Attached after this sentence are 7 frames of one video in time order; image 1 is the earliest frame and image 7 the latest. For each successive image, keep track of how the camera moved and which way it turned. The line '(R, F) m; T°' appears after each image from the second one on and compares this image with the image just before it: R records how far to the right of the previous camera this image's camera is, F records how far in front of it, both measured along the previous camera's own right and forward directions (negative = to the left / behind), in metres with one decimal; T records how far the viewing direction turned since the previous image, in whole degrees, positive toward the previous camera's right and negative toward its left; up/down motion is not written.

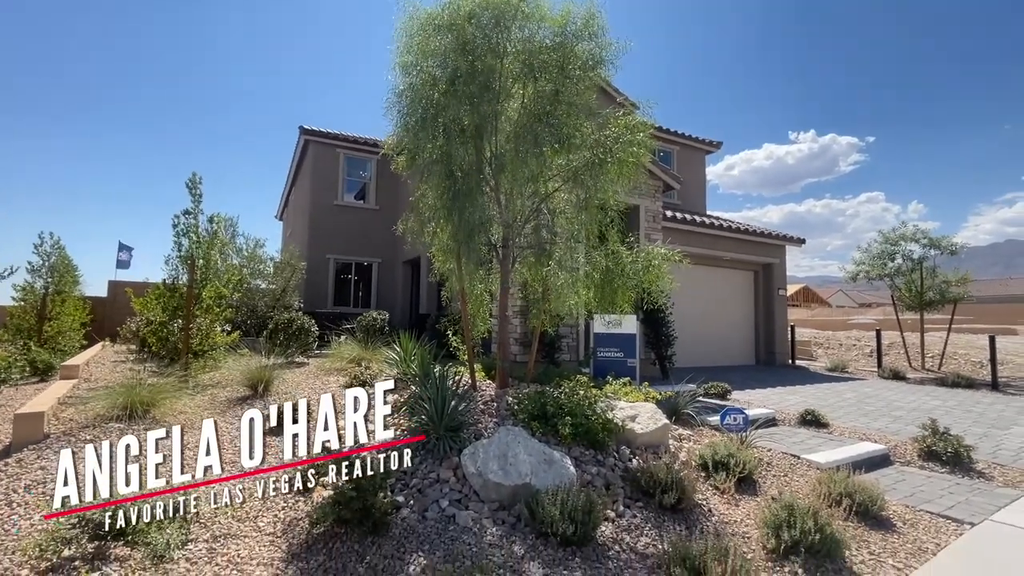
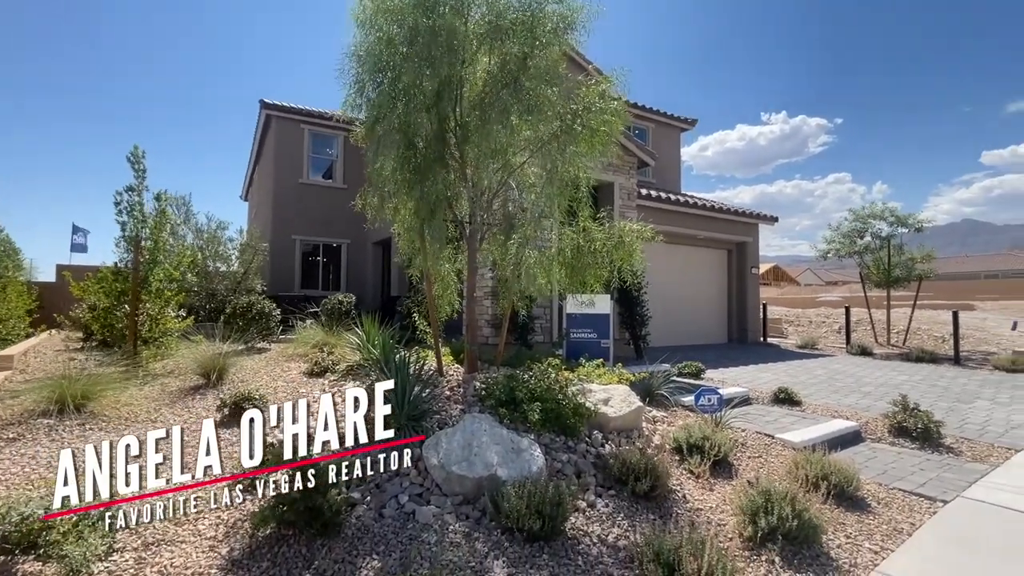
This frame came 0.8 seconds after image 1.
(+0.1, +0.4) m; +3°
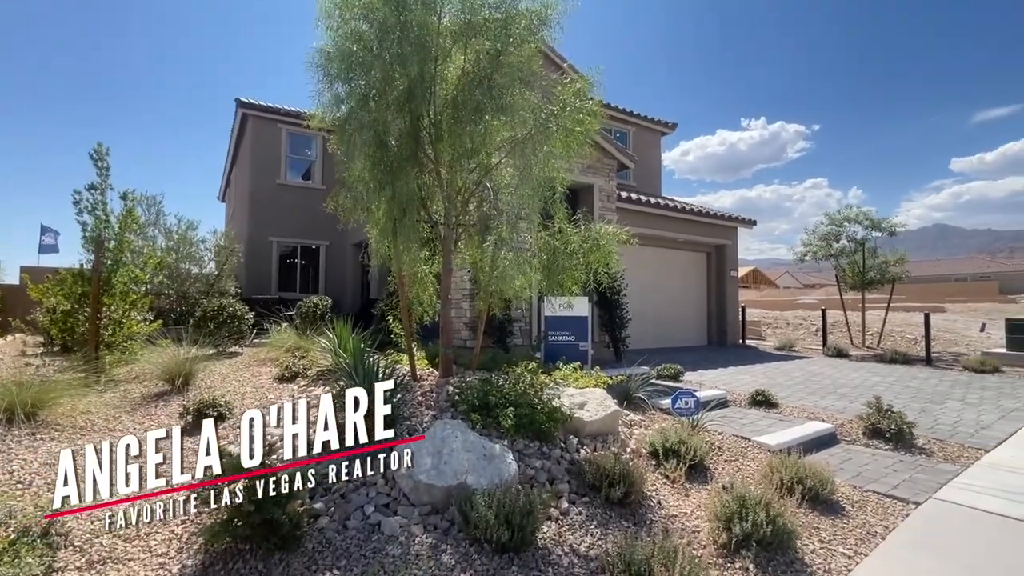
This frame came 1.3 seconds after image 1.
(+0.1, +0.1) m; +2°
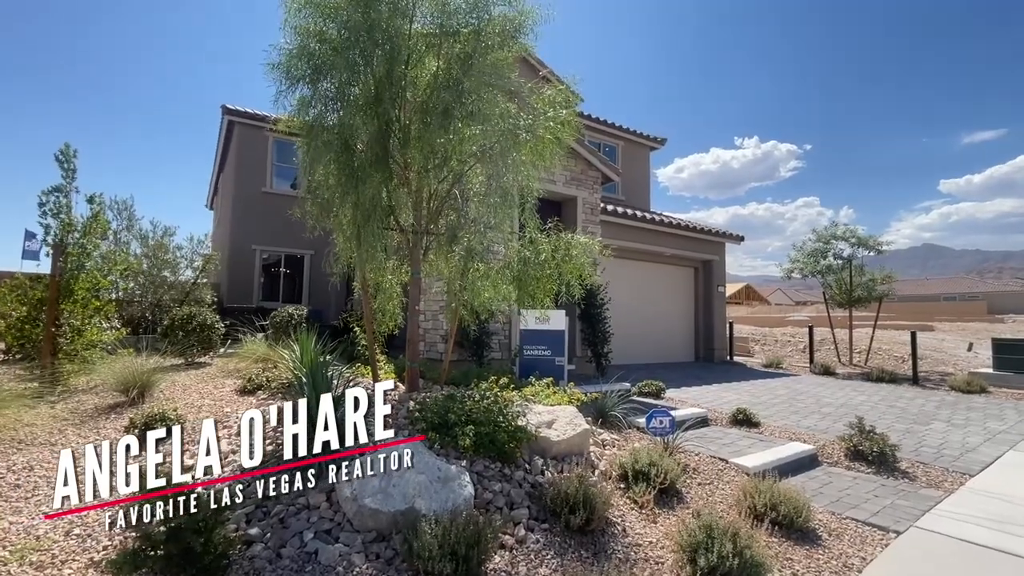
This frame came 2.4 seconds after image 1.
(+0.3, +0.2) m; +1°
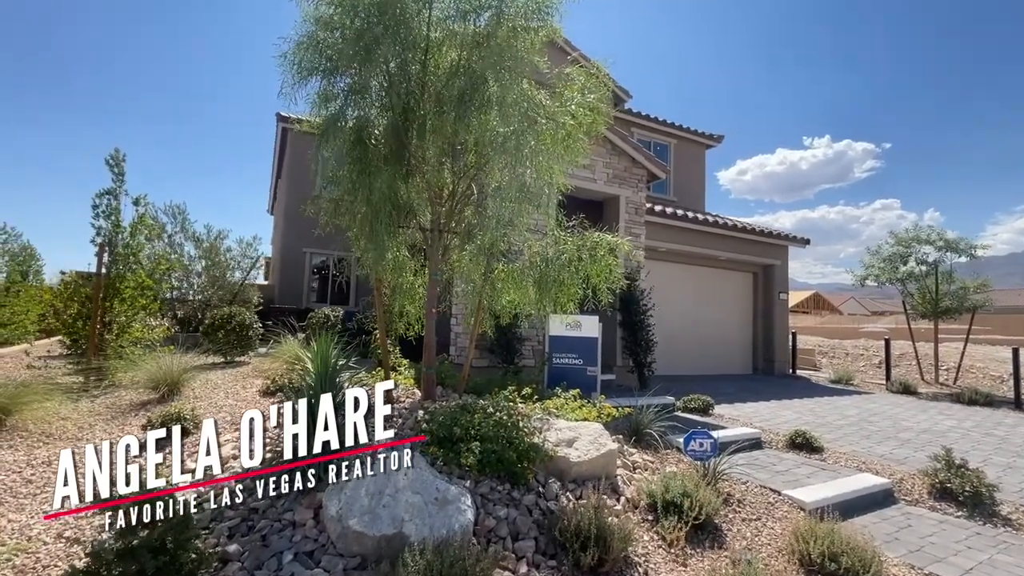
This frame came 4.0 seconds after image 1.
(+0.4, +0.5) m; -6°
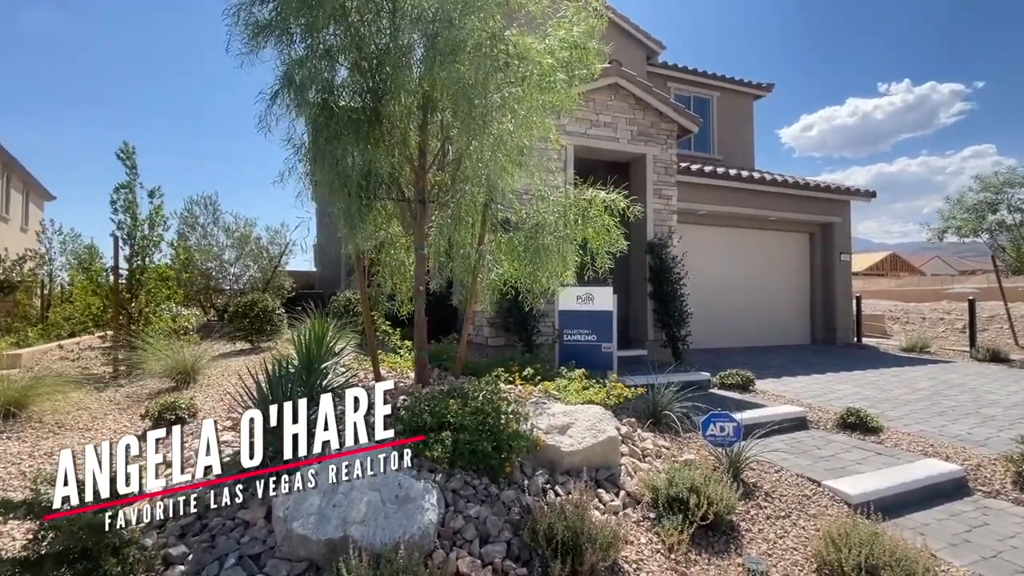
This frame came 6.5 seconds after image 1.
(+0.7, +0.6) m; -6°
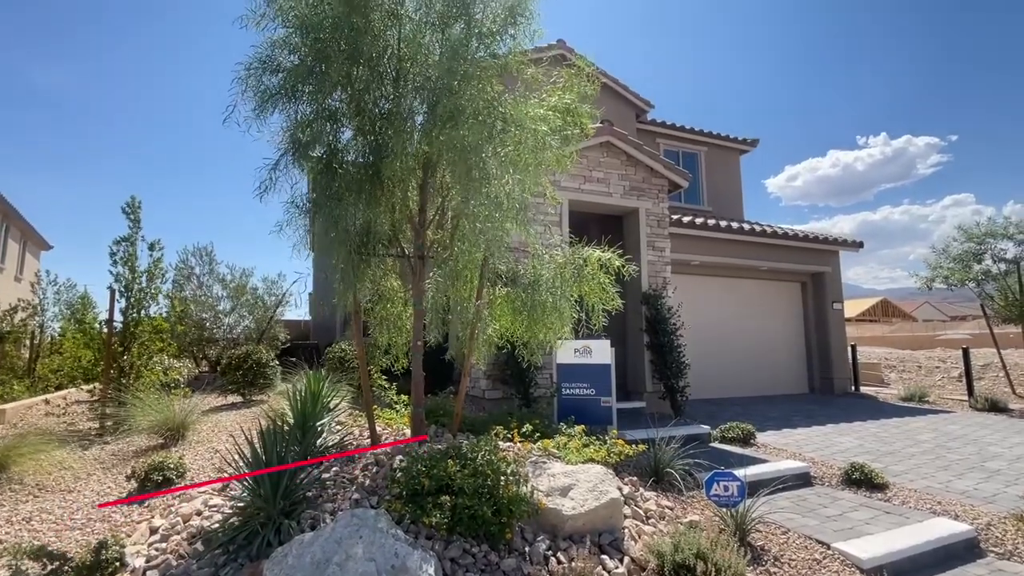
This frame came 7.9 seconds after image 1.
(0.0, 0.0) m; +1°
